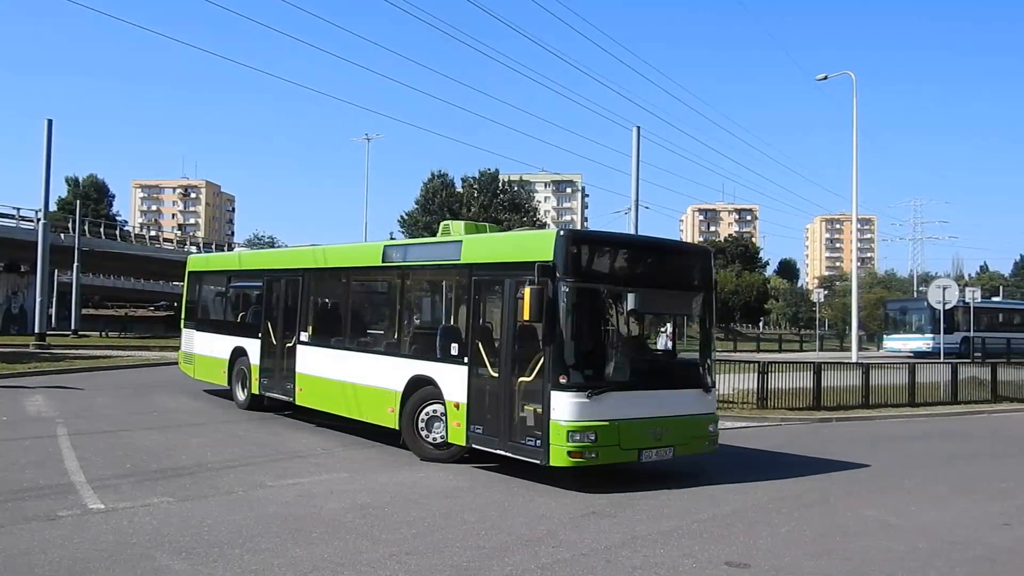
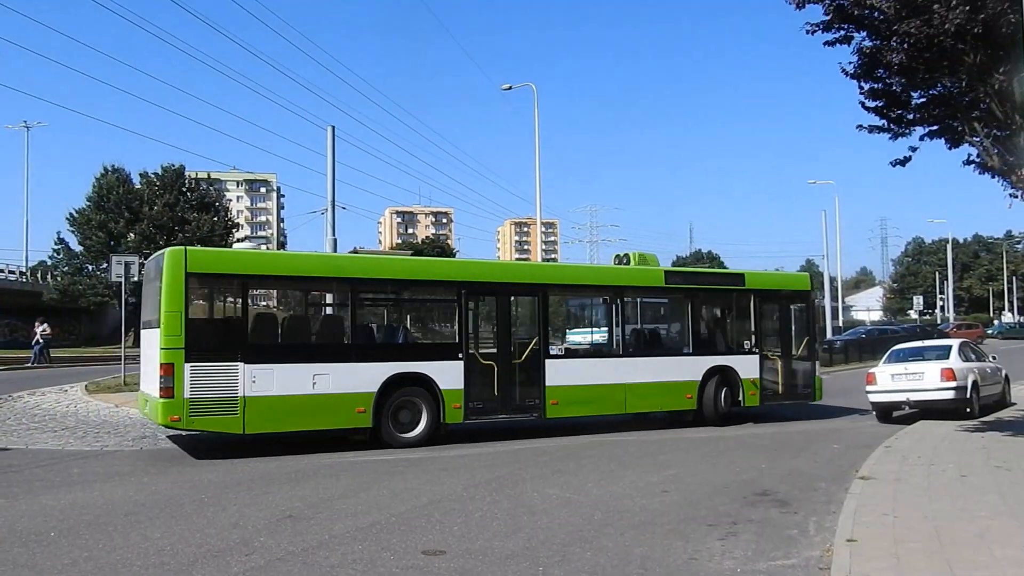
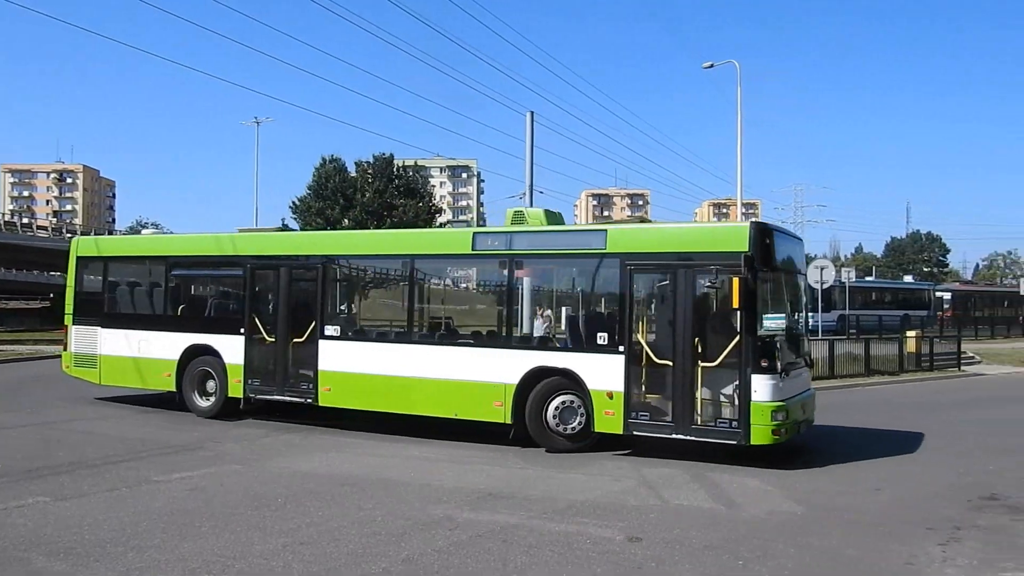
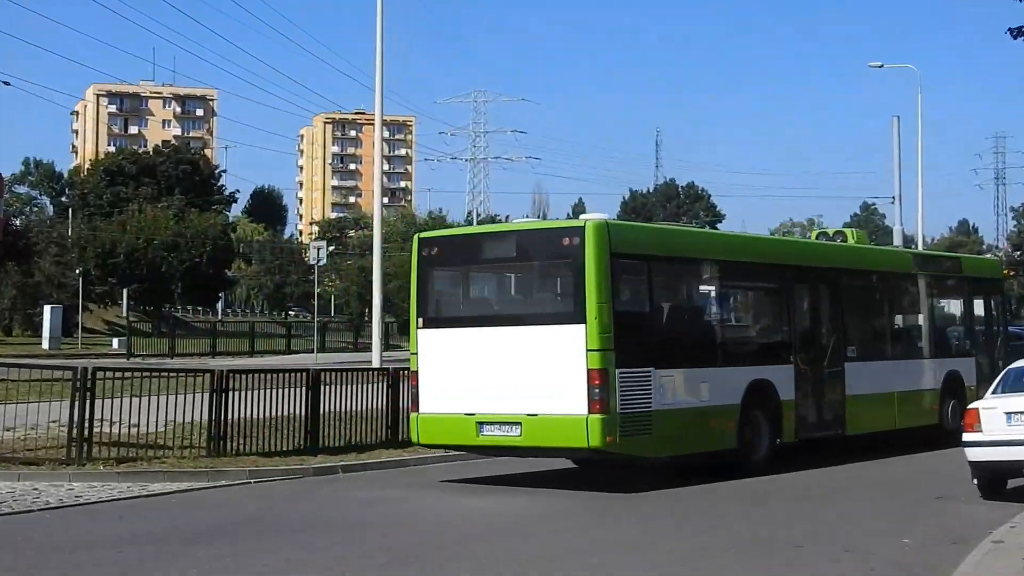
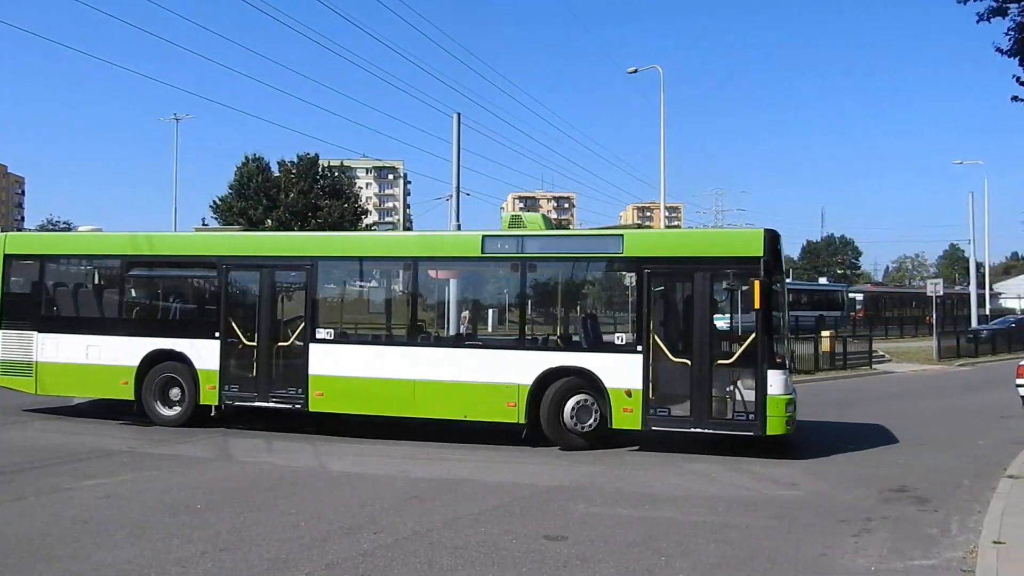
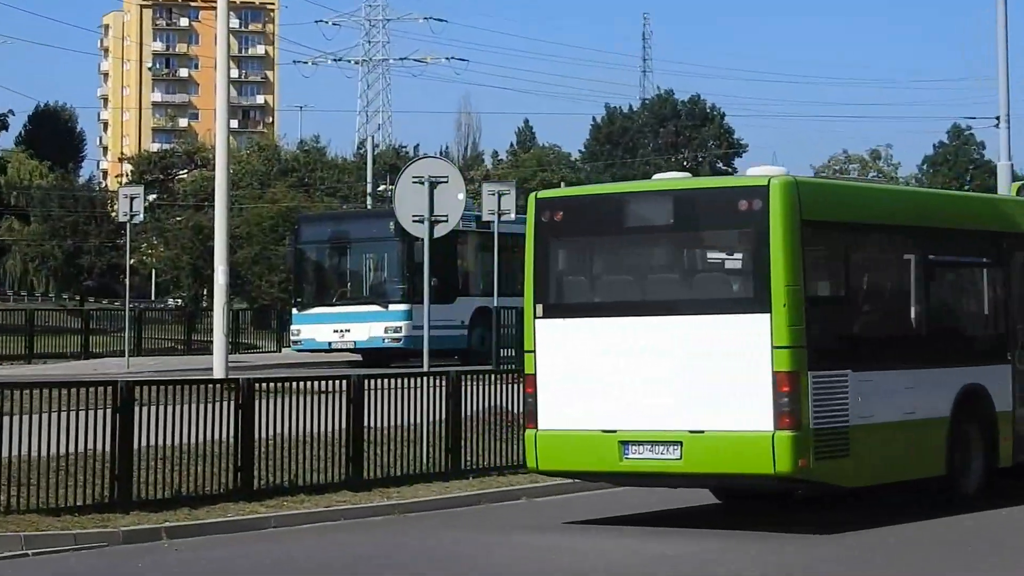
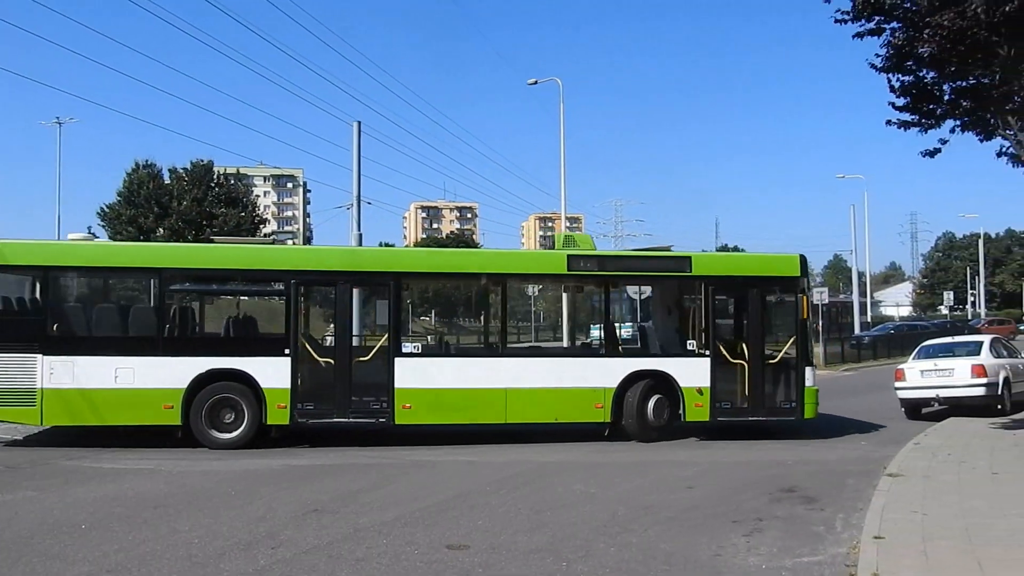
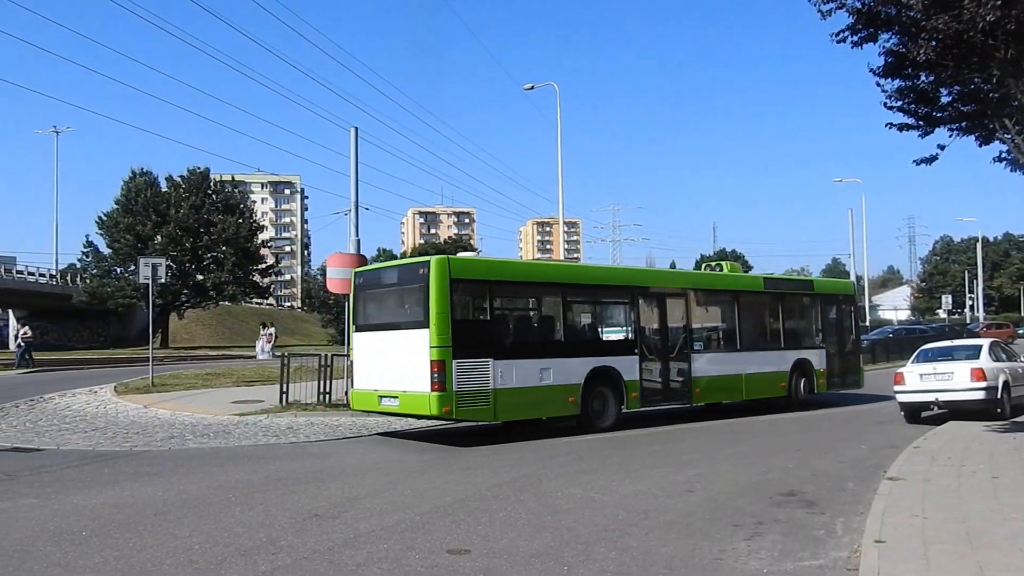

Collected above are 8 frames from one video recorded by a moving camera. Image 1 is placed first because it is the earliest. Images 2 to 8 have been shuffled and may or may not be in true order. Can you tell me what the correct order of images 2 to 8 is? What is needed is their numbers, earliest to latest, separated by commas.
3, 5, 7, 2, 8, 4, 6
